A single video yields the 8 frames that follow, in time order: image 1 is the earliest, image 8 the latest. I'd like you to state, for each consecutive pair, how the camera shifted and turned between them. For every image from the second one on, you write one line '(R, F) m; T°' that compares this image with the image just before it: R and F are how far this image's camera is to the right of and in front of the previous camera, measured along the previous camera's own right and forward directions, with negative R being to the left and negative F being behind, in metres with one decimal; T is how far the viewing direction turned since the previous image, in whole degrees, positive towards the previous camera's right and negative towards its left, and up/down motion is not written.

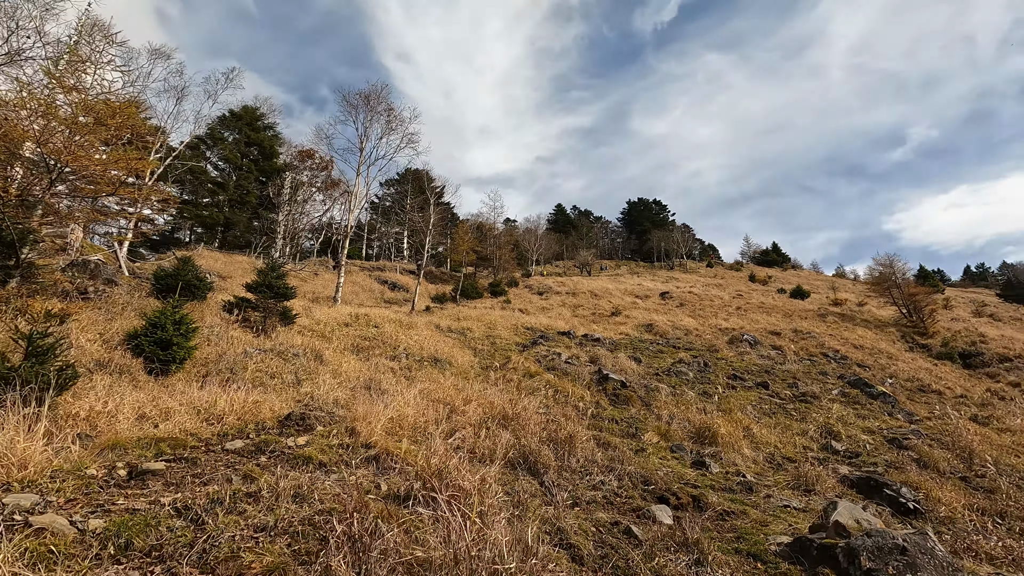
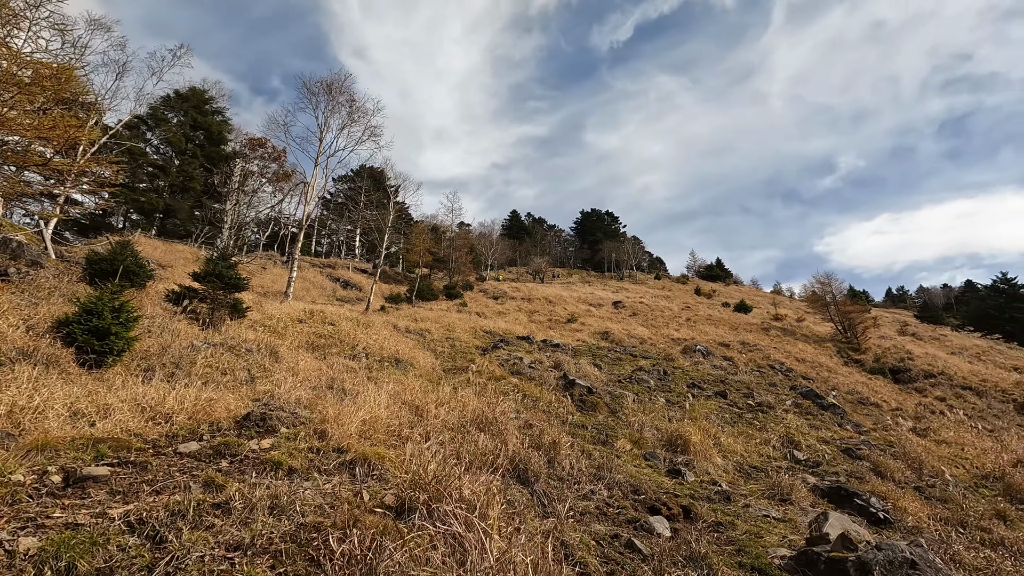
(-0.3, +0.3) m; +5°
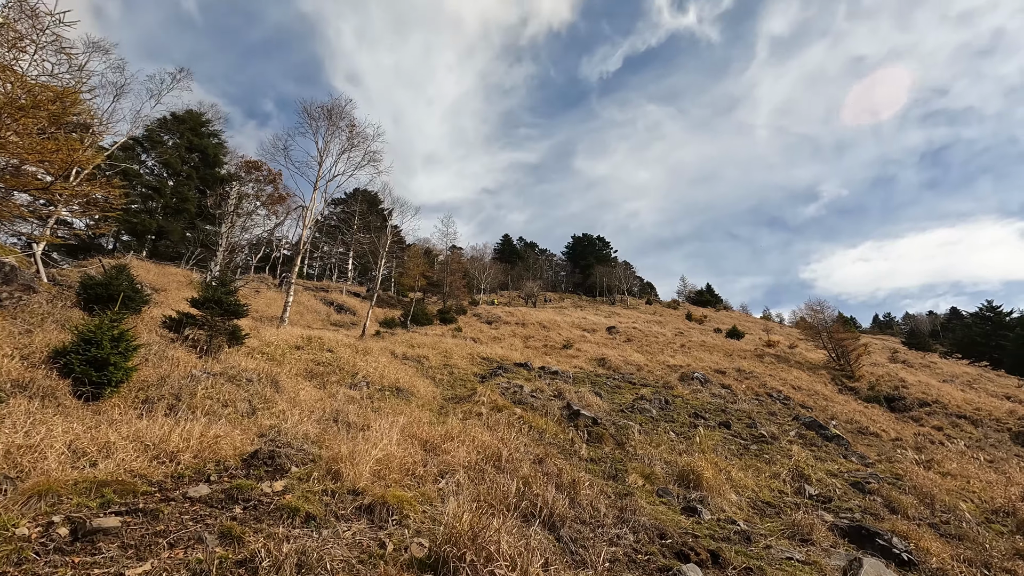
(-0.3, +0.1) m; +1°
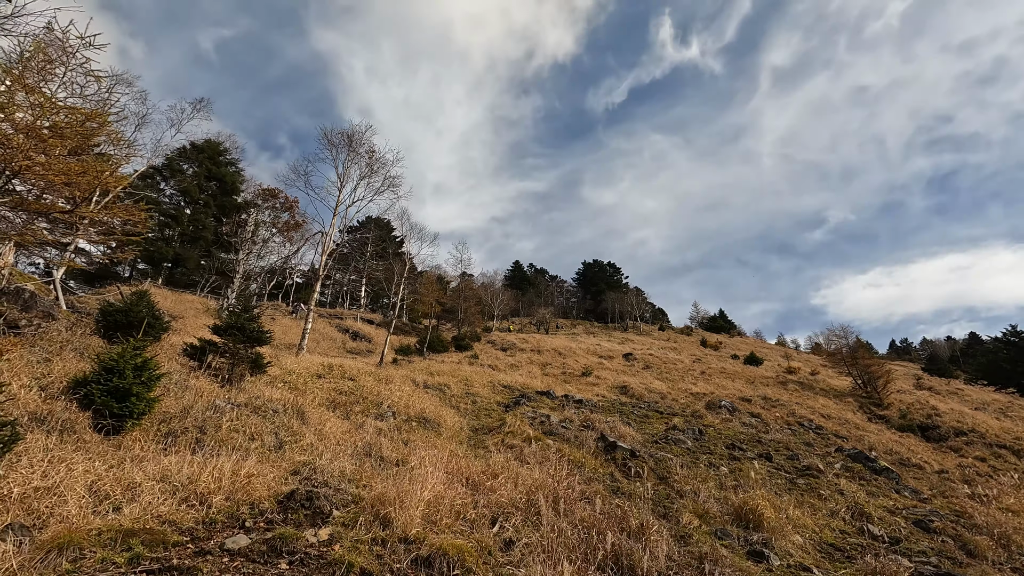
(-0.4, +0.4) m; -1°
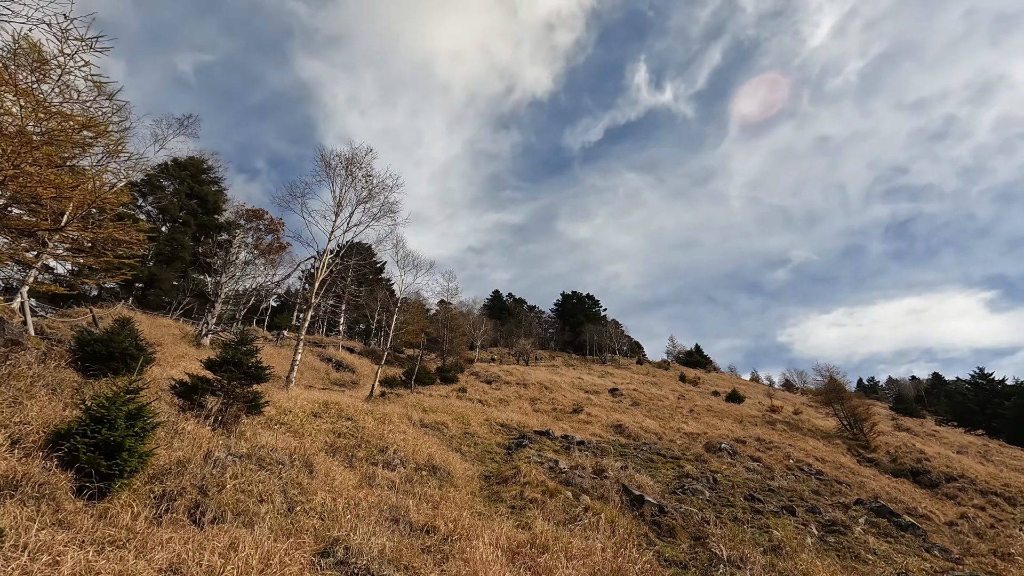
(-0.8, +0.6) m; +3°
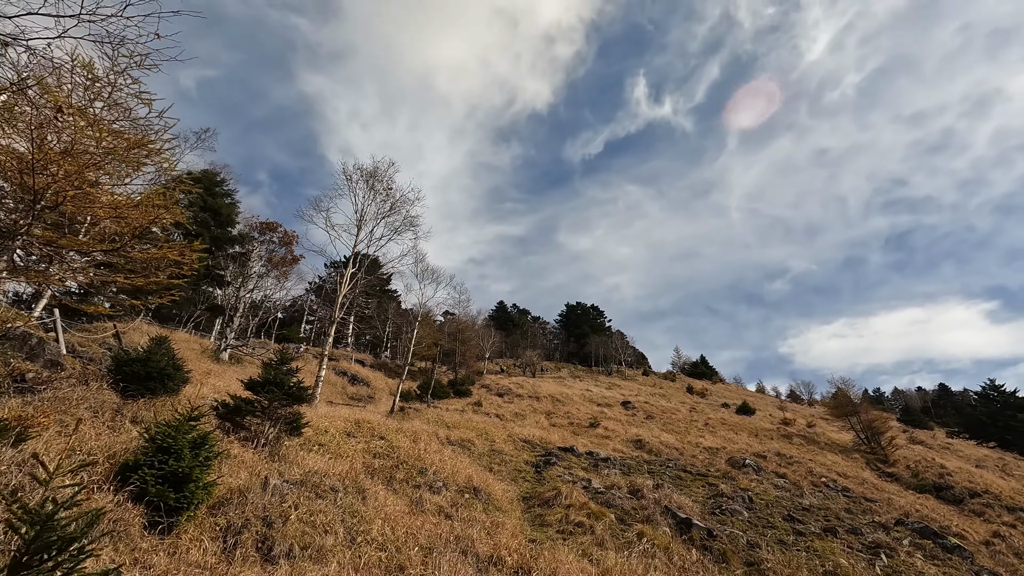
(-0.7, +0.2) m; 0°
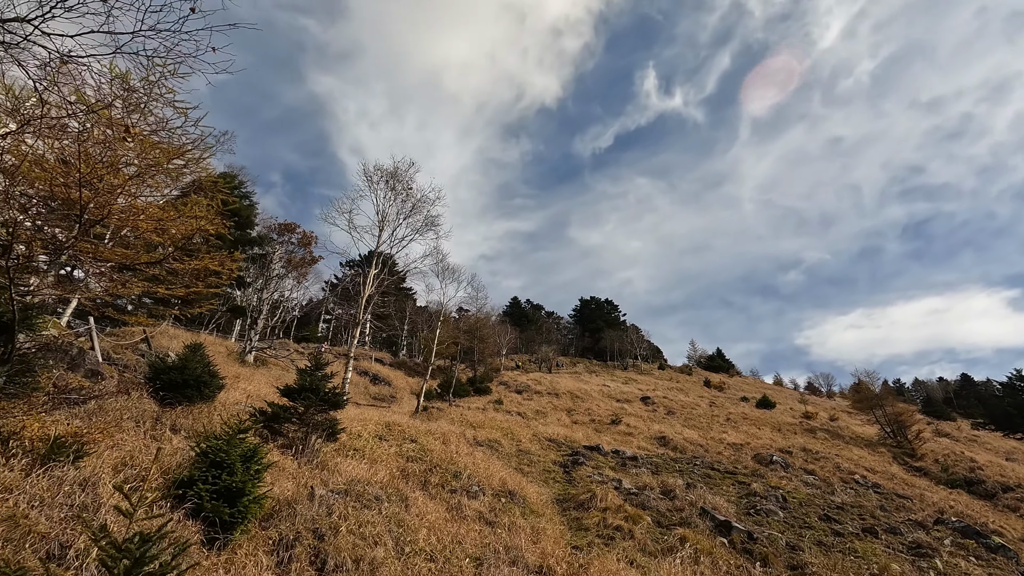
(-0.3, +0.1) m; -1°
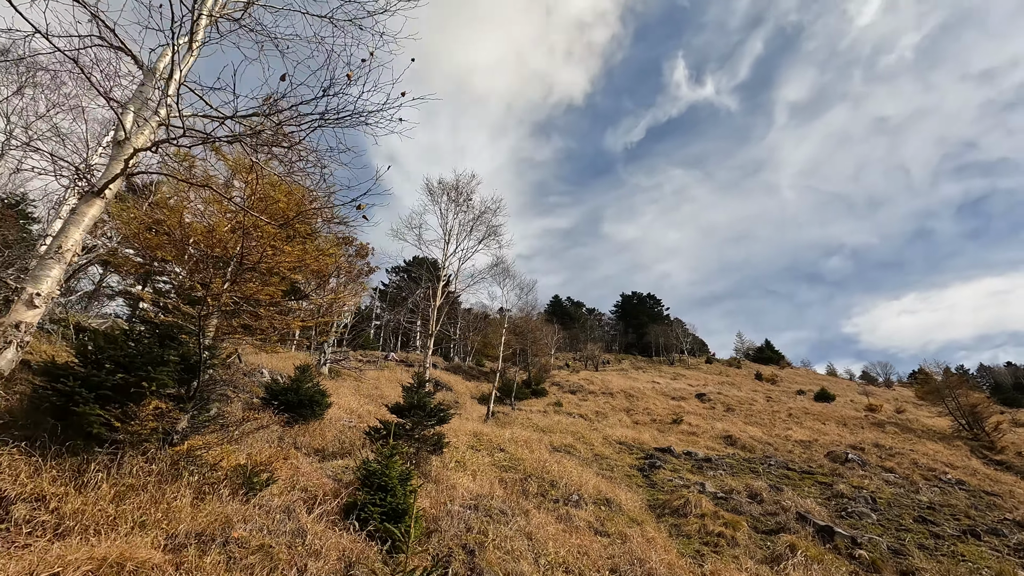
(-0.8, -0.3) m; -4°
